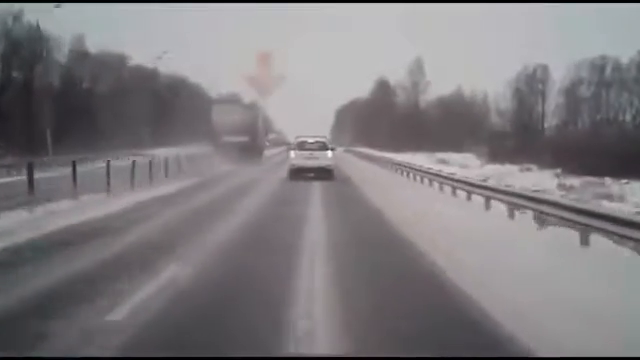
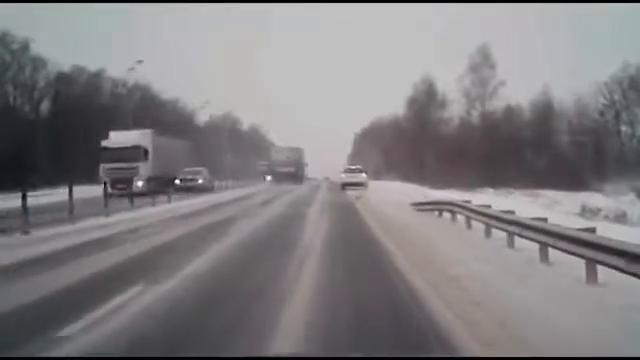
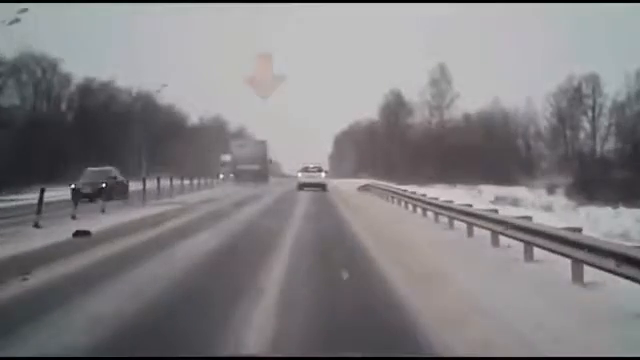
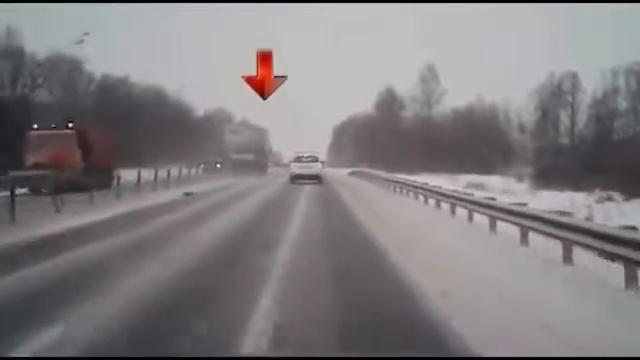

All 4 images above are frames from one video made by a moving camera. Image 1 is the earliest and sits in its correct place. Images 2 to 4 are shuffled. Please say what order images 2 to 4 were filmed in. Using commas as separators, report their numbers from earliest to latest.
4, 3, 2
